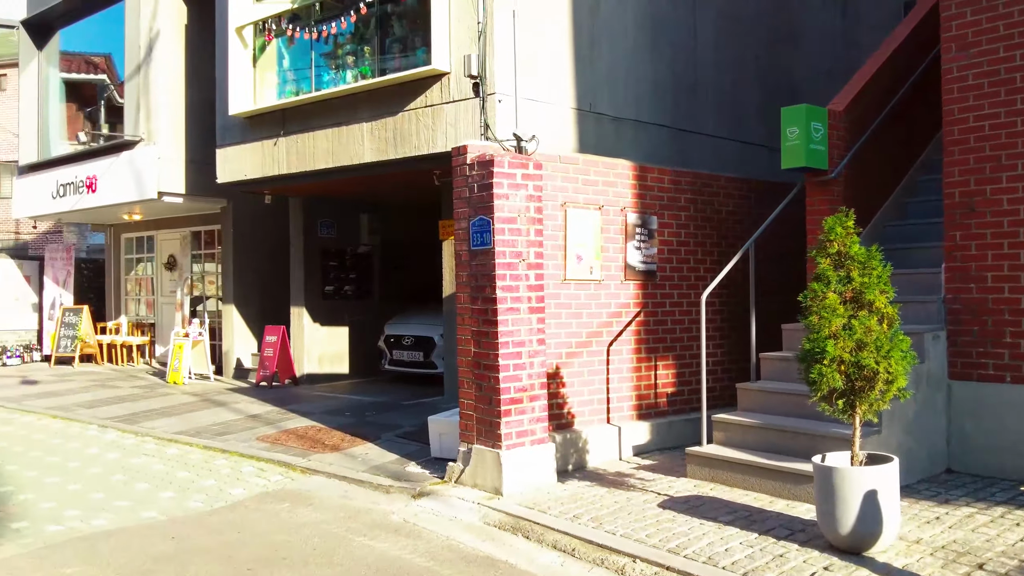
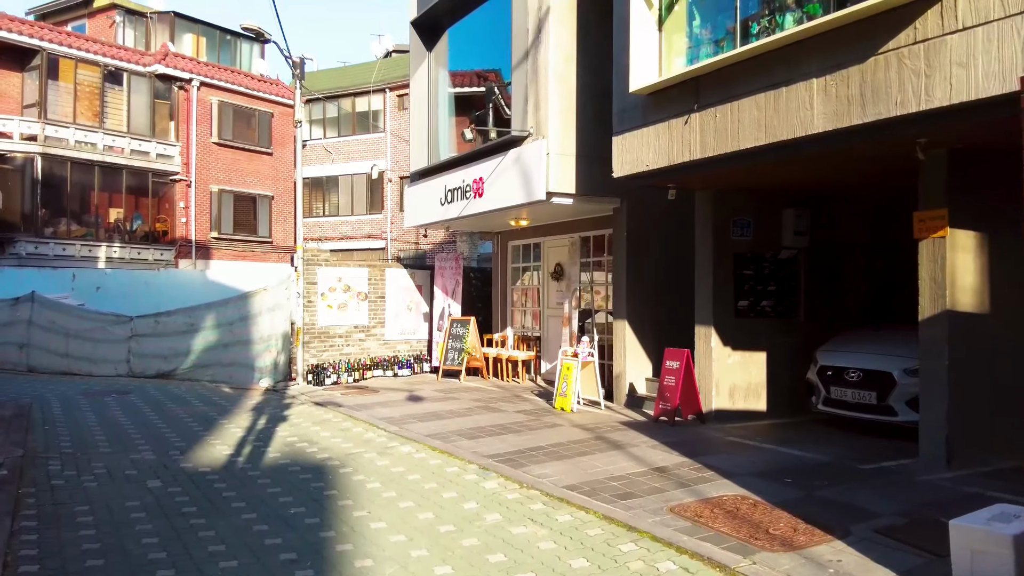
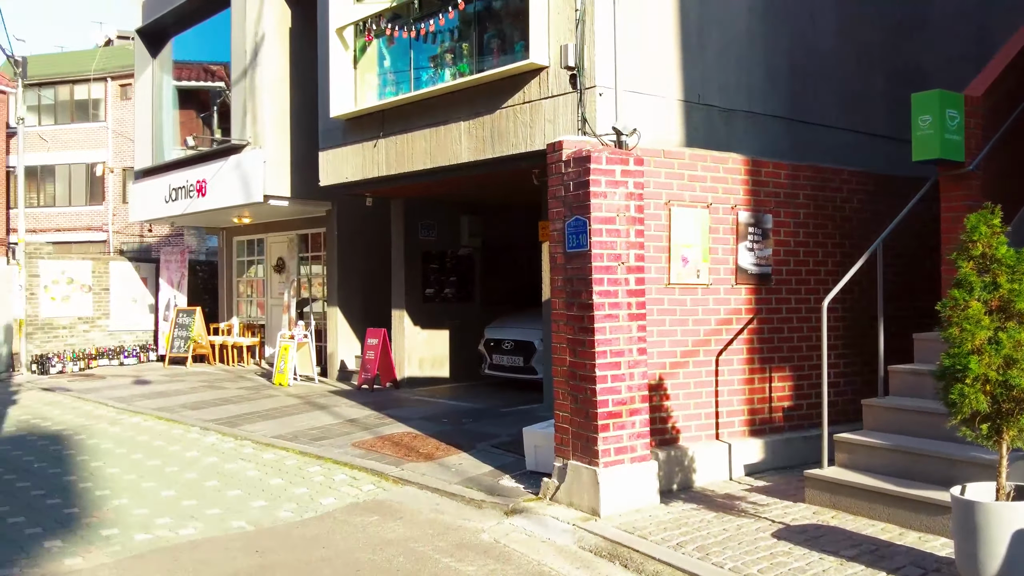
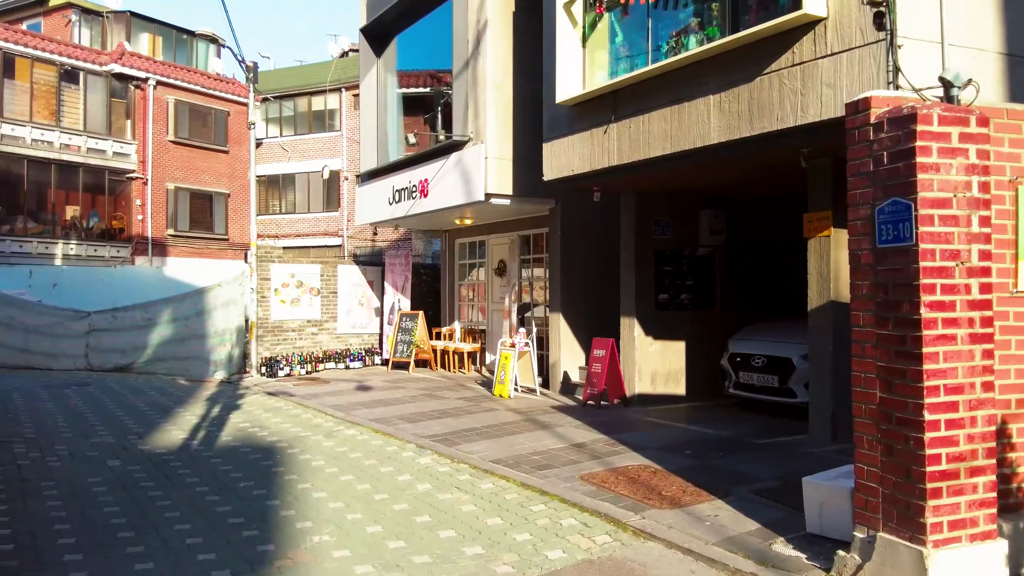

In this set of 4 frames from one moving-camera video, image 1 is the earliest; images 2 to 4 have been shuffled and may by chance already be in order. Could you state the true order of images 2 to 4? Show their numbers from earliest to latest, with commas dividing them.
3, 4, 2
